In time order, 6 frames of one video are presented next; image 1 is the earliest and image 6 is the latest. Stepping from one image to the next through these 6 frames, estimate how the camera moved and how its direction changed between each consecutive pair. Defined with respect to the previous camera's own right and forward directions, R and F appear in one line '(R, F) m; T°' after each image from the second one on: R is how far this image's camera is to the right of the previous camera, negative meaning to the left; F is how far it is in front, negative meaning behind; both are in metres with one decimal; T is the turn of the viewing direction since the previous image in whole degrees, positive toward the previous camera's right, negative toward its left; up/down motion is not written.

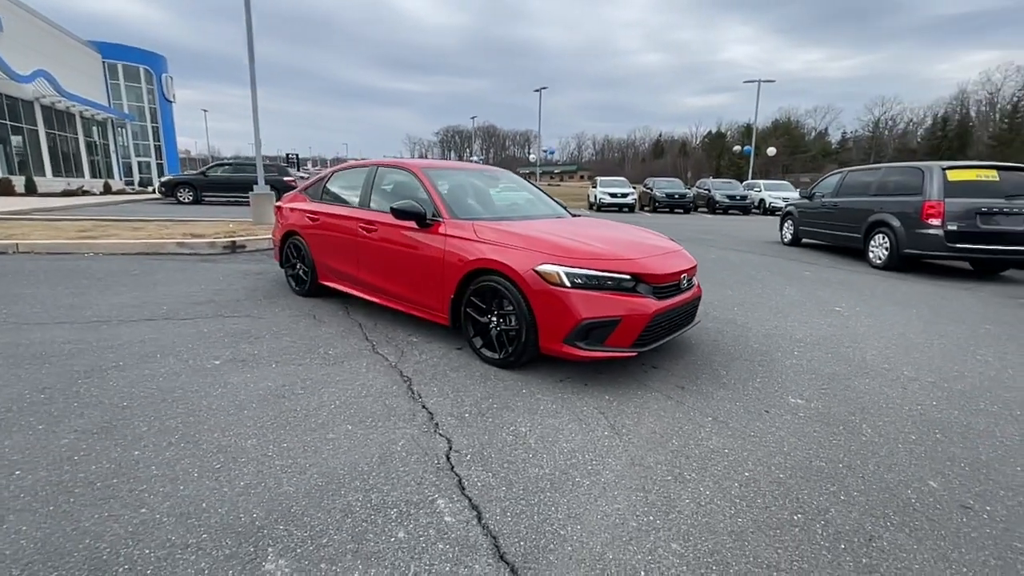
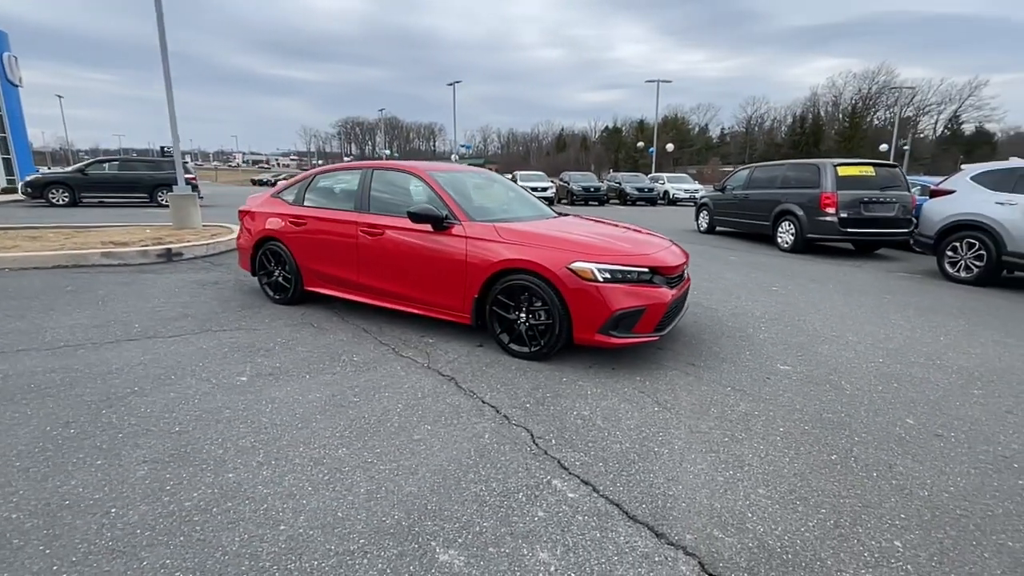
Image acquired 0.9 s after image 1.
(-0.9, -0.1) m; +11°
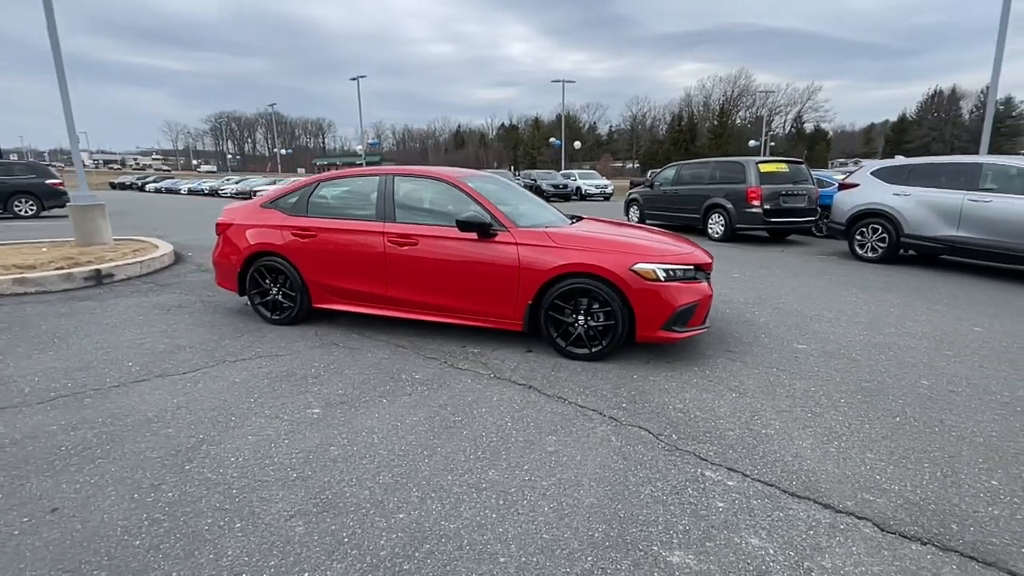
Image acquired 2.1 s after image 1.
(-1.3, +0.1) m; +12°
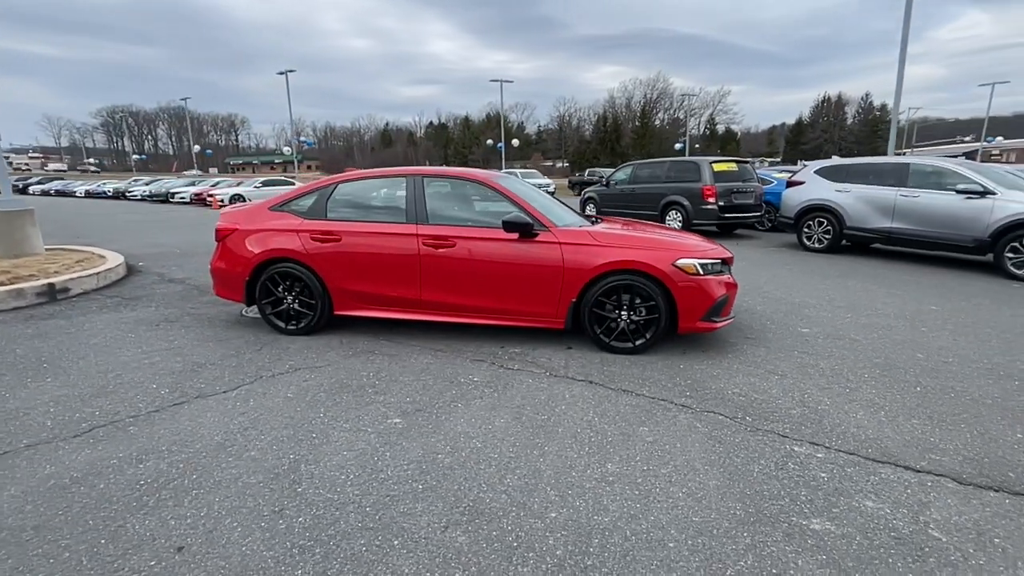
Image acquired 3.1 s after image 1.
(-1.0, 0.0) m; +8°
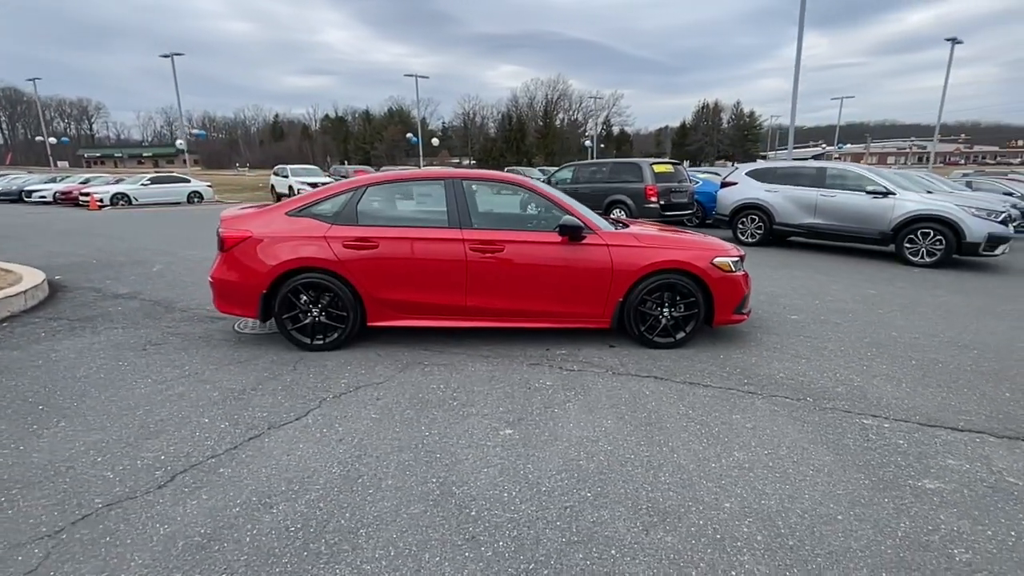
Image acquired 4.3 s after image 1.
(-1.3, +0.1) m; +11°
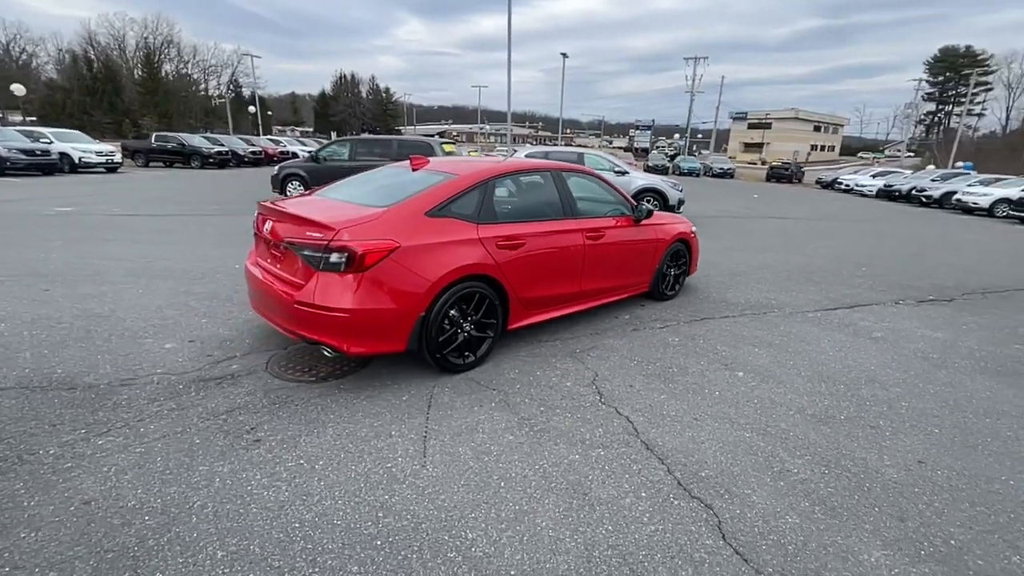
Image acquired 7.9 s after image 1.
(-3.8, +1.2) m; +40°
